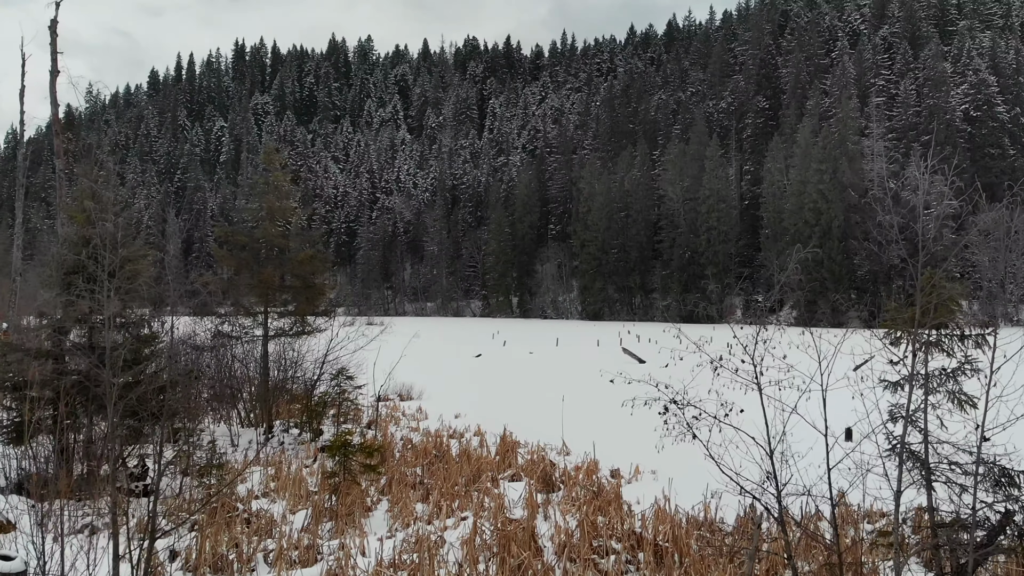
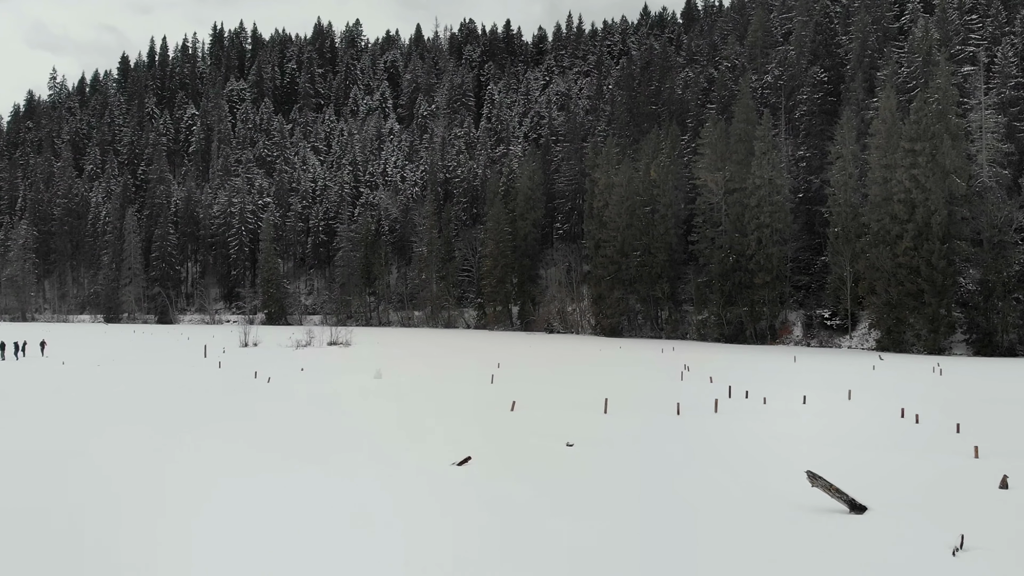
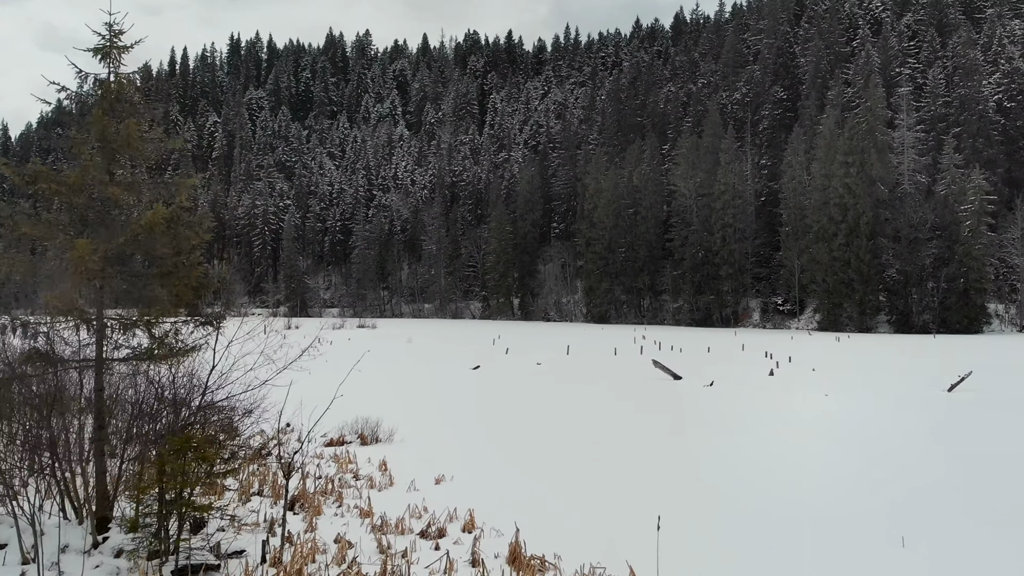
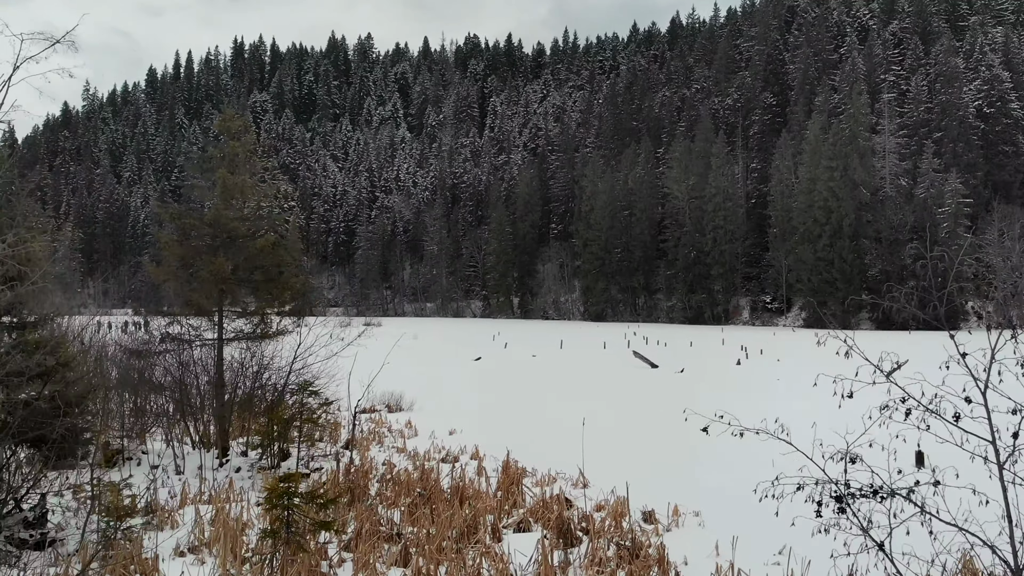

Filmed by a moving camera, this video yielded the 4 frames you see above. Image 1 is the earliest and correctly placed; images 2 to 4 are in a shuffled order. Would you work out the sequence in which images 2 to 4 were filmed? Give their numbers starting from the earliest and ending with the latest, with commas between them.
4, 3, 2
